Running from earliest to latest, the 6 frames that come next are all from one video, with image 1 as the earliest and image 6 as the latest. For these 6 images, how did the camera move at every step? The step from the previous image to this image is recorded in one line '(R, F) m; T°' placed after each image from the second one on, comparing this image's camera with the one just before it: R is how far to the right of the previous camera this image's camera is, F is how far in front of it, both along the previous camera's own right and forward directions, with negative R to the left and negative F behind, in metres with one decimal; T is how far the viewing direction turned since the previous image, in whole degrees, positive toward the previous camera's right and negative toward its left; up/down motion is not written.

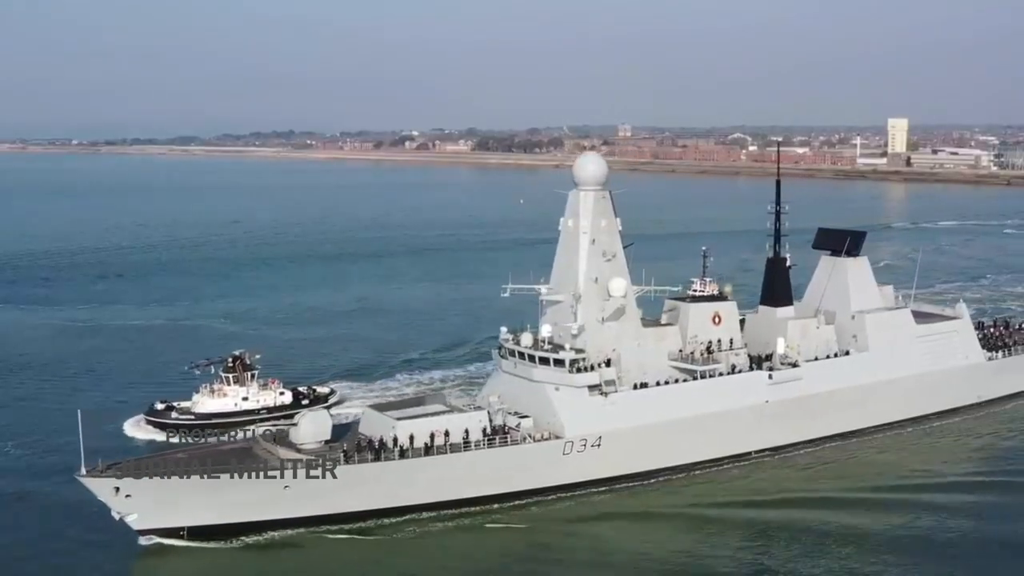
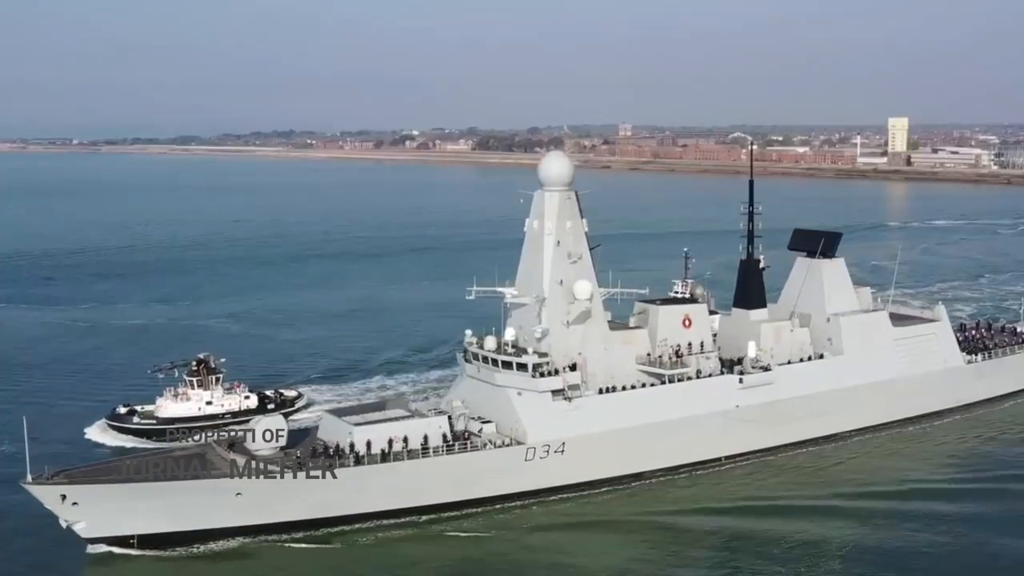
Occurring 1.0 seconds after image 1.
(+0.6, +0.3) m; 0°
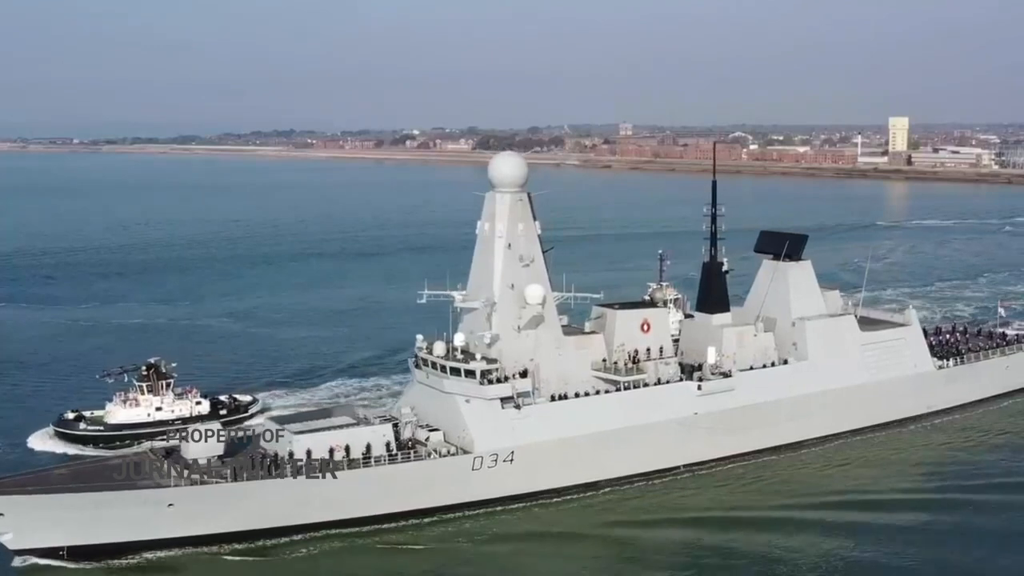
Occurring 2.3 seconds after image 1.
(+0.8, +0.4) m; 0°
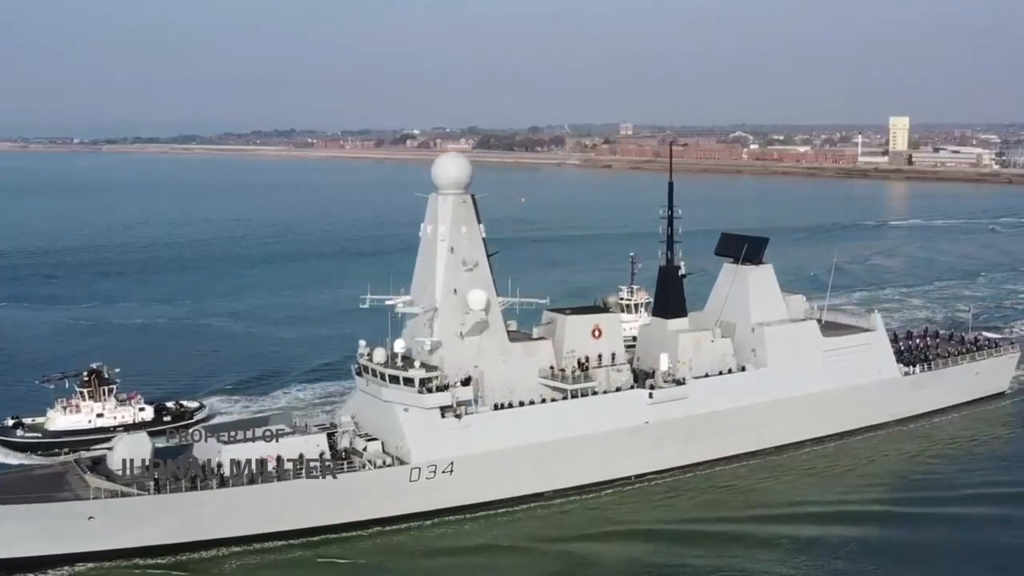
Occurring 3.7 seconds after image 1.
(+0.9, +0.5) m; 0°
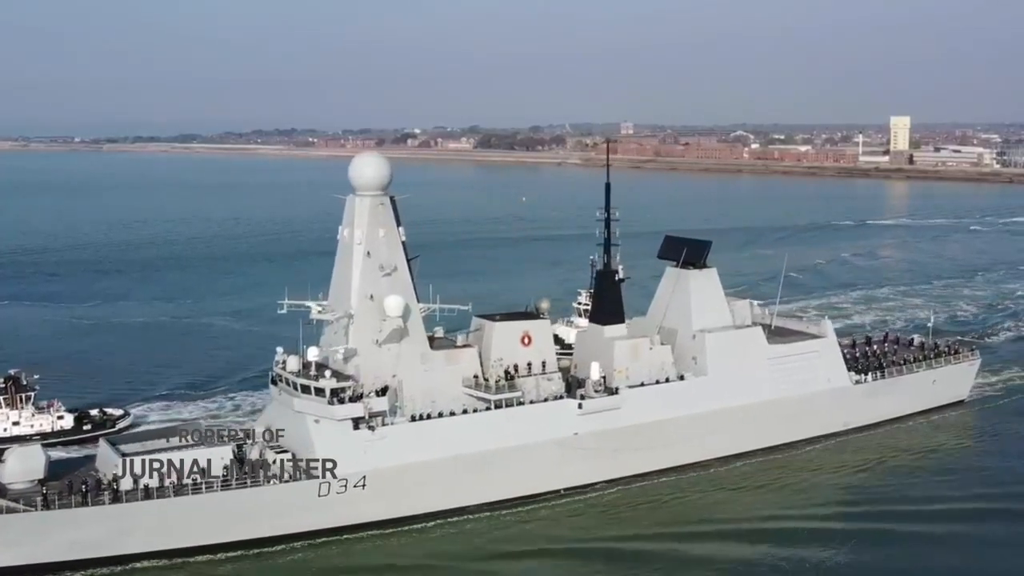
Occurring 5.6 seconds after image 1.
(+1.2, +0.6) m; 0°
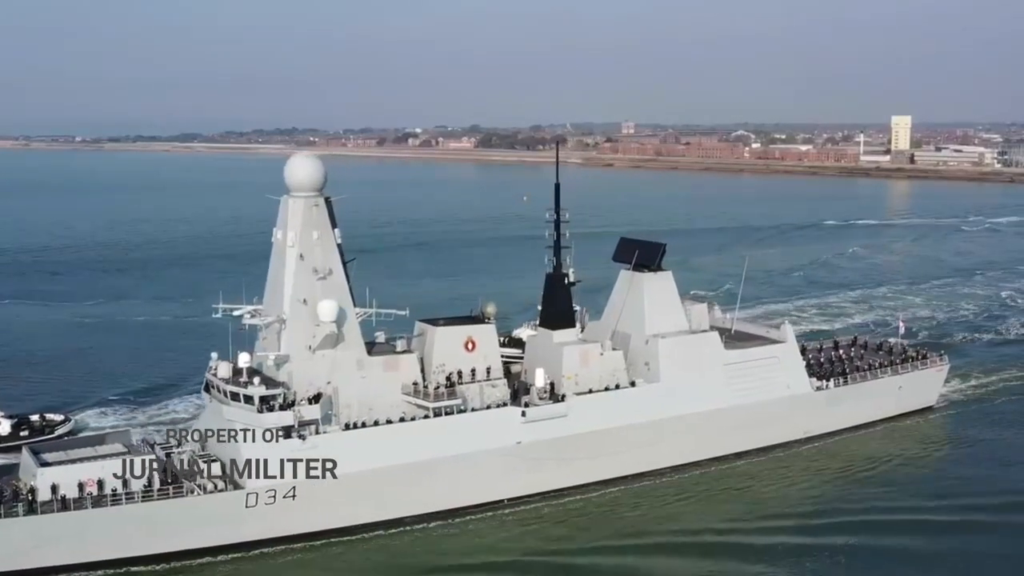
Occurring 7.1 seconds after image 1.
(+0.9, +0.5) m; 0°
